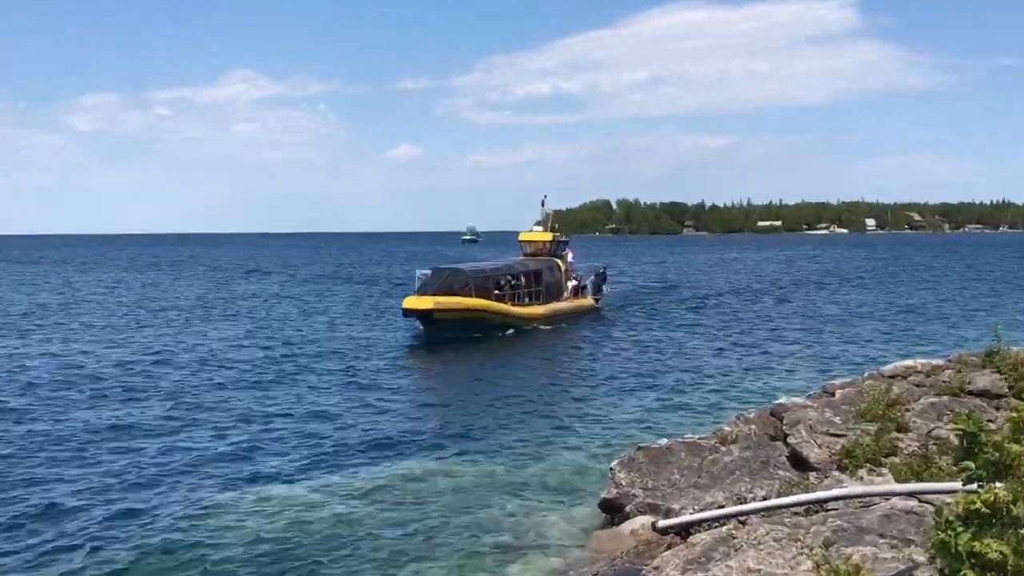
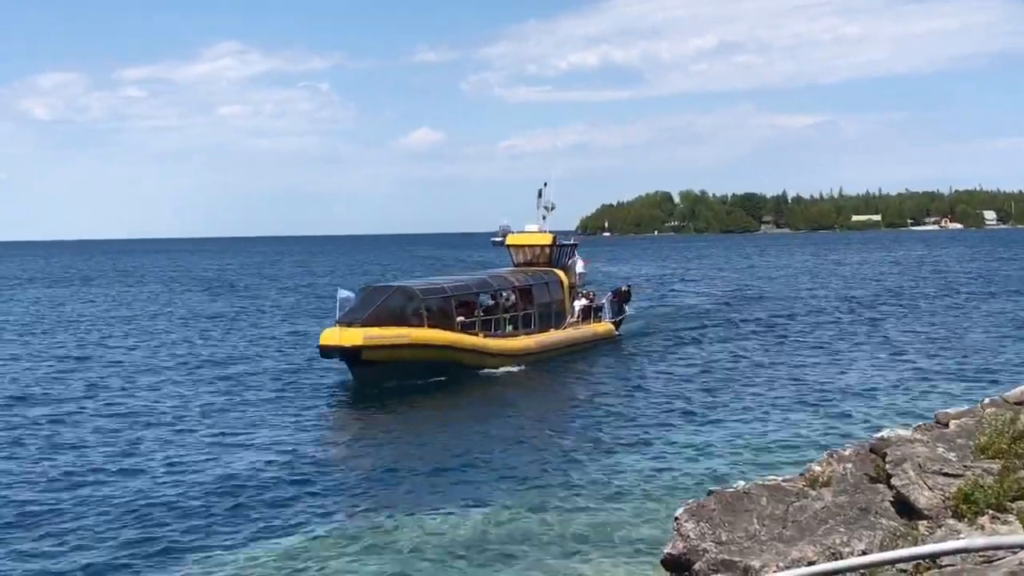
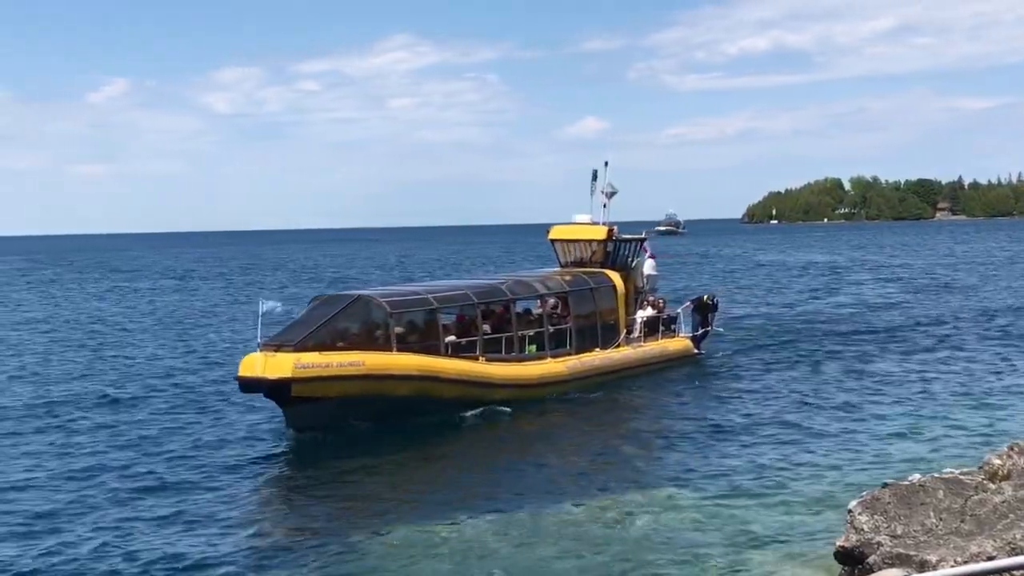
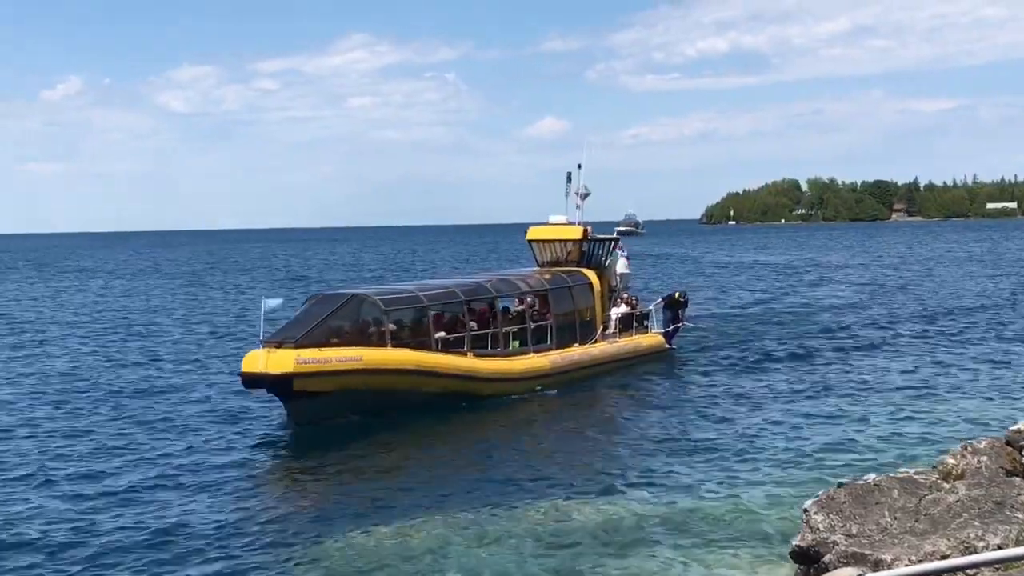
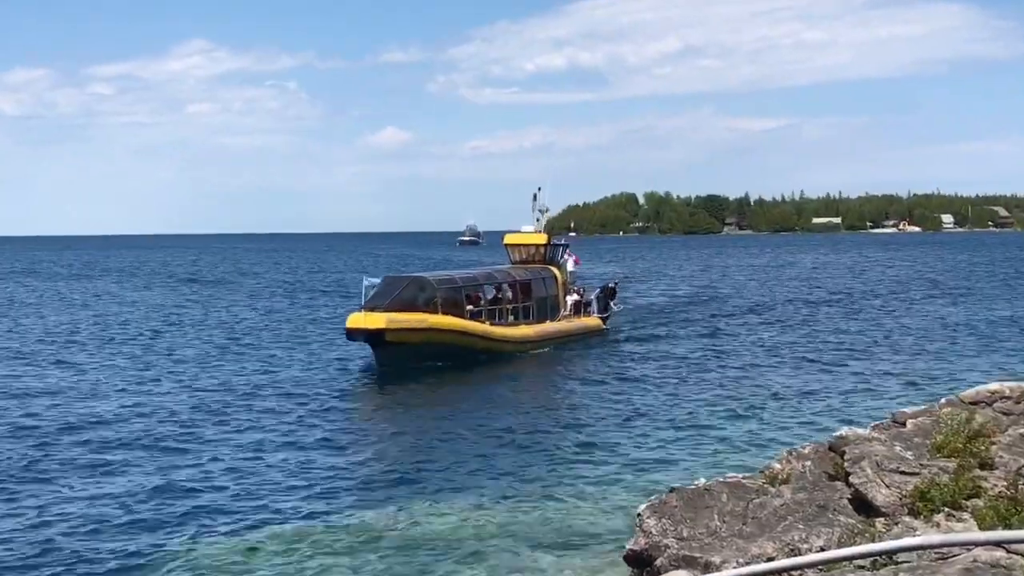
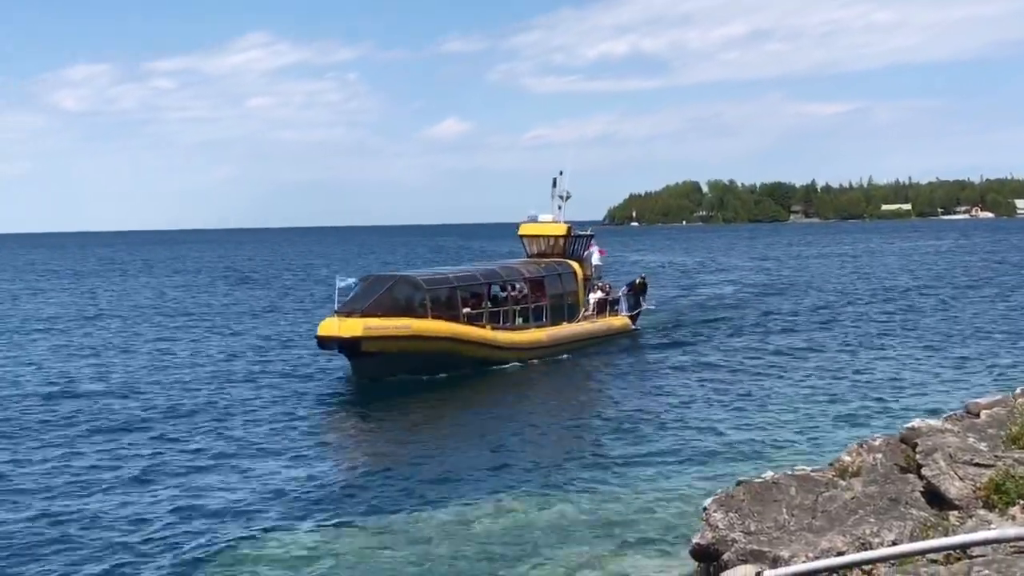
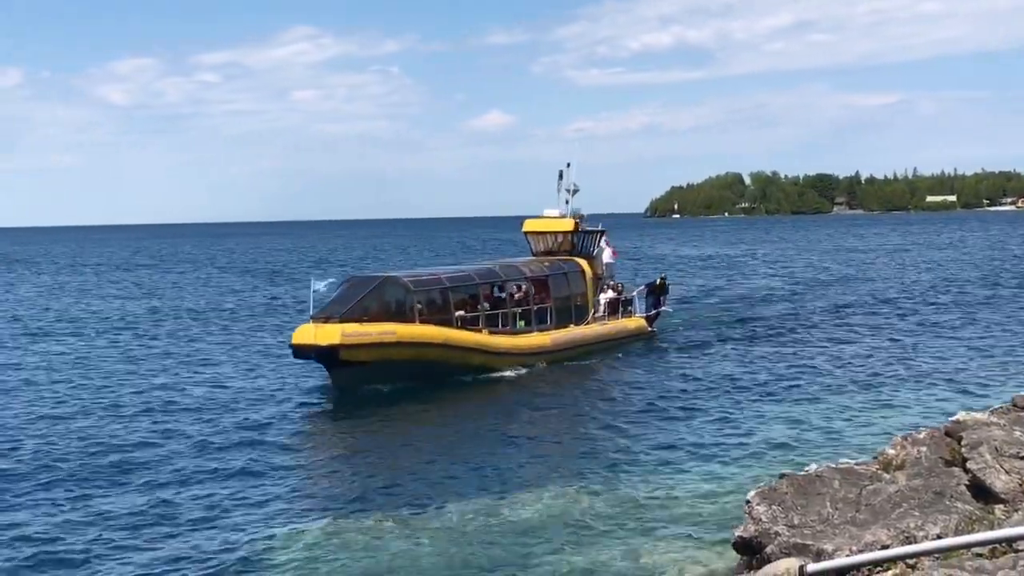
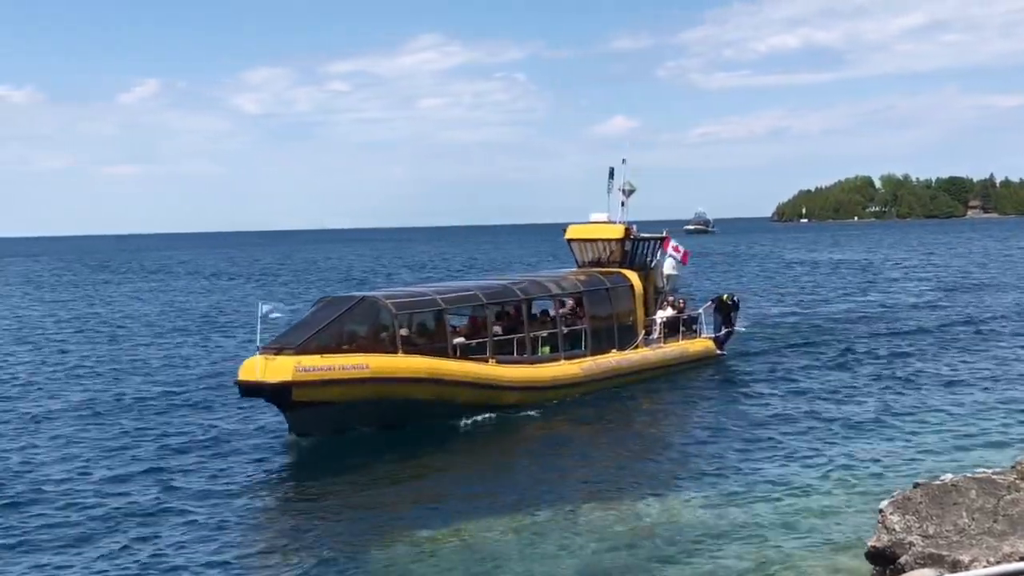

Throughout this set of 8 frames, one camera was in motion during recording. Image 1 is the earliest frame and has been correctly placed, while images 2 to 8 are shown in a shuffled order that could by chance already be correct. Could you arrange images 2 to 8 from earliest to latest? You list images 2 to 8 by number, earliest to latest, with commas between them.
5, 2, 6, 7, 4, 3, 8
